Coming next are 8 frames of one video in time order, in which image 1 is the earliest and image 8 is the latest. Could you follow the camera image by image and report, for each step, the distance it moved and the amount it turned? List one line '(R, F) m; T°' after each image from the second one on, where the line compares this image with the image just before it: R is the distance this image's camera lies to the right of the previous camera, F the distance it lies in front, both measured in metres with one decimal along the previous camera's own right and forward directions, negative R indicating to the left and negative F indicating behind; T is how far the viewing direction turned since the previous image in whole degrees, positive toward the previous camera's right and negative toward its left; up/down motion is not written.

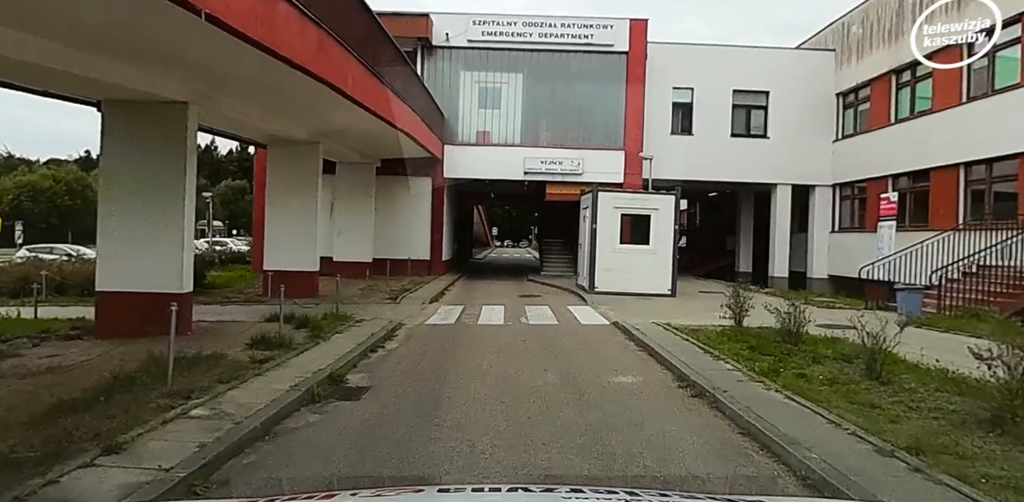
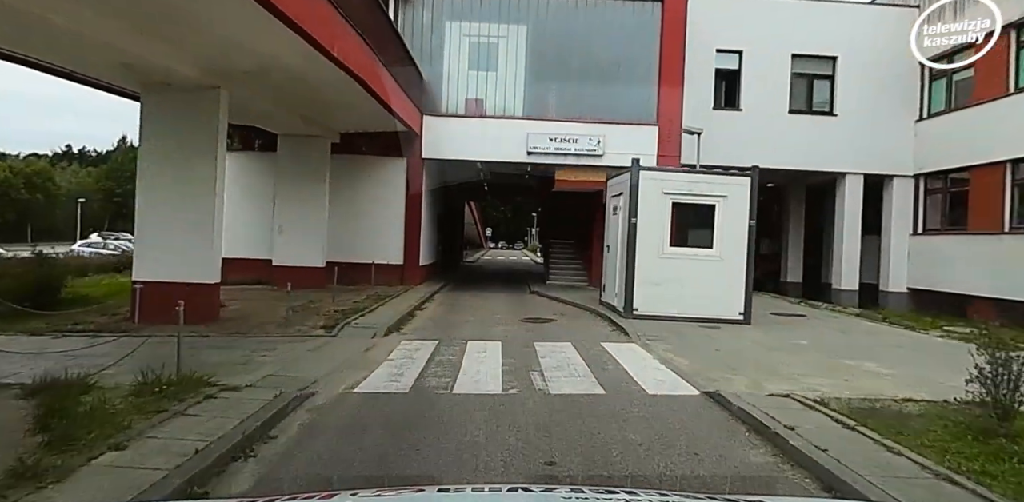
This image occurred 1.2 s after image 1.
(-0.2, +5.7) m; +1°
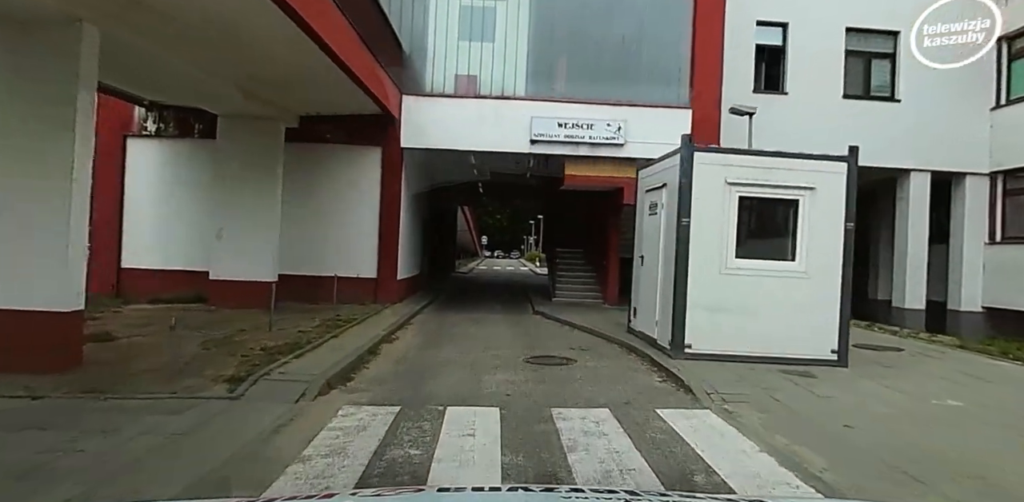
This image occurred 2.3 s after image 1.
(-0.1, +3.6) m; 0°
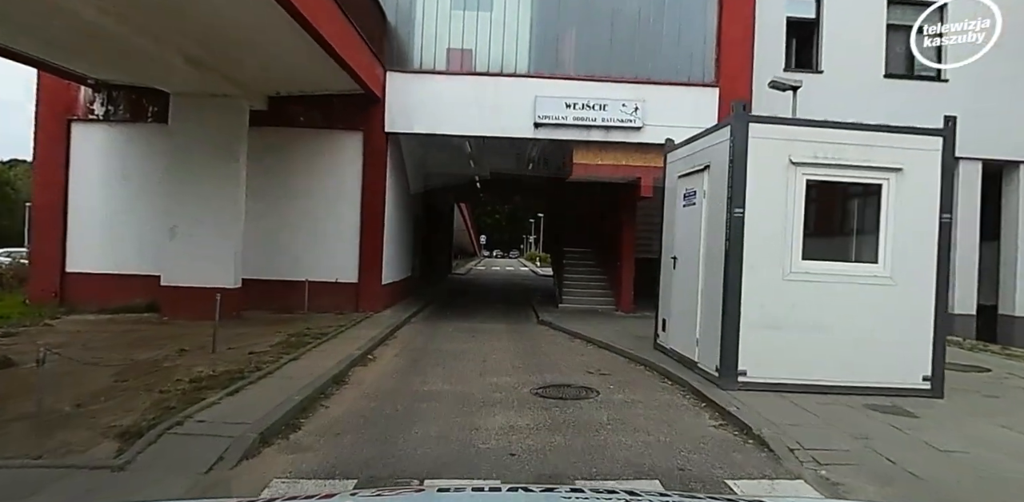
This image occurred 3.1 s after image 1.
(-0.1, +1.9) m; 0°
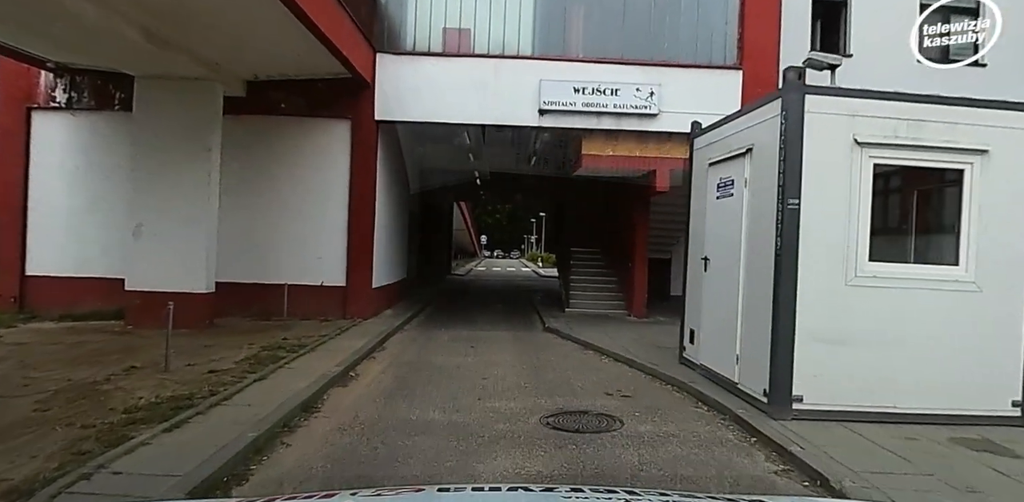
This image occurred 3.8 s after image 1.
(-0.1, +1.2) m; 0°
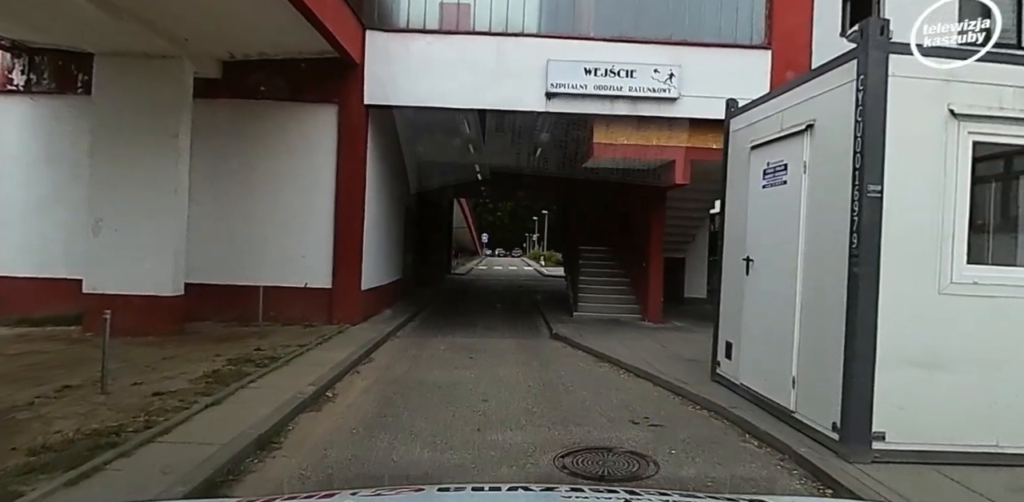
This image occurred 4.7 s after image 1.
(-0.1, +1.1) m; 0°
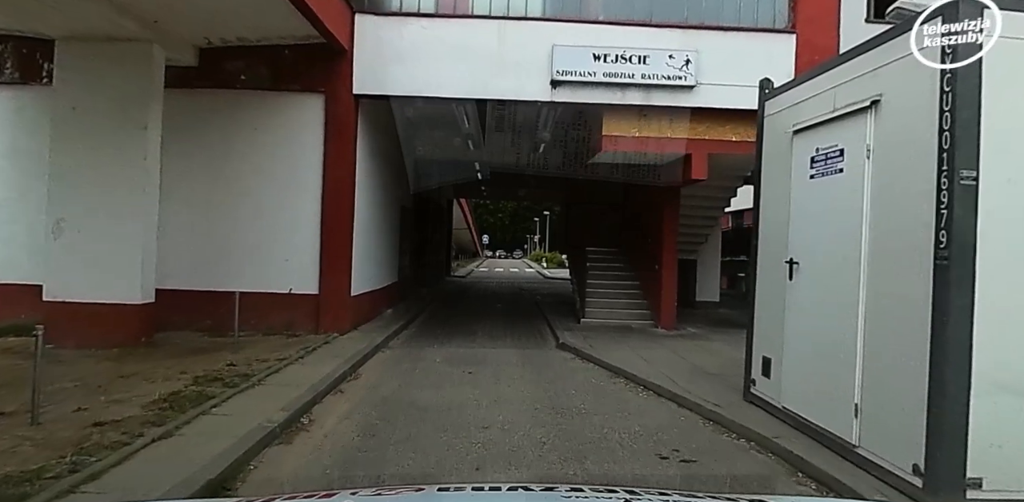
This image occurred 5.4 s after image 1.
(0.0, +0.9) m; 0°
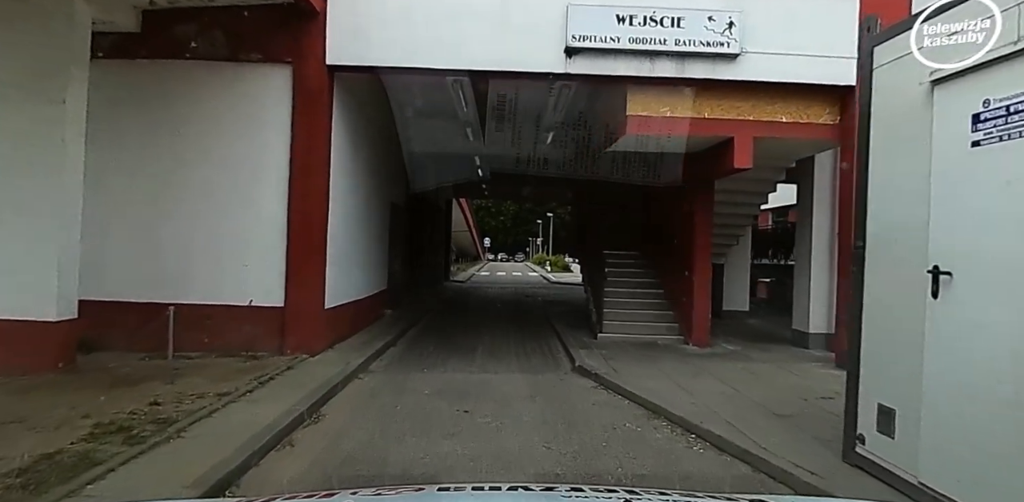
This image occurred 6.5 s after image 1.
(-0.1, +1.7) m; 0°
